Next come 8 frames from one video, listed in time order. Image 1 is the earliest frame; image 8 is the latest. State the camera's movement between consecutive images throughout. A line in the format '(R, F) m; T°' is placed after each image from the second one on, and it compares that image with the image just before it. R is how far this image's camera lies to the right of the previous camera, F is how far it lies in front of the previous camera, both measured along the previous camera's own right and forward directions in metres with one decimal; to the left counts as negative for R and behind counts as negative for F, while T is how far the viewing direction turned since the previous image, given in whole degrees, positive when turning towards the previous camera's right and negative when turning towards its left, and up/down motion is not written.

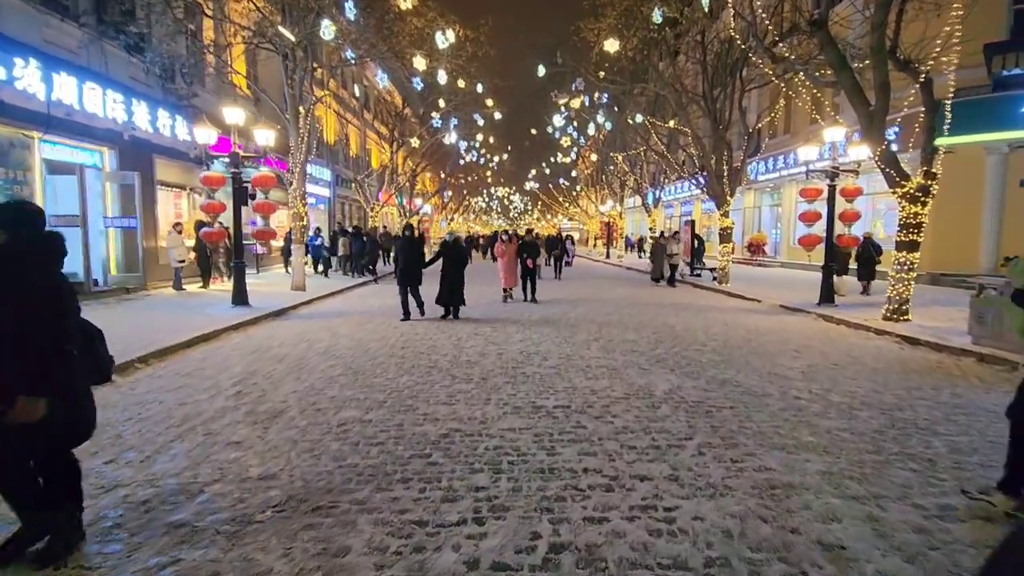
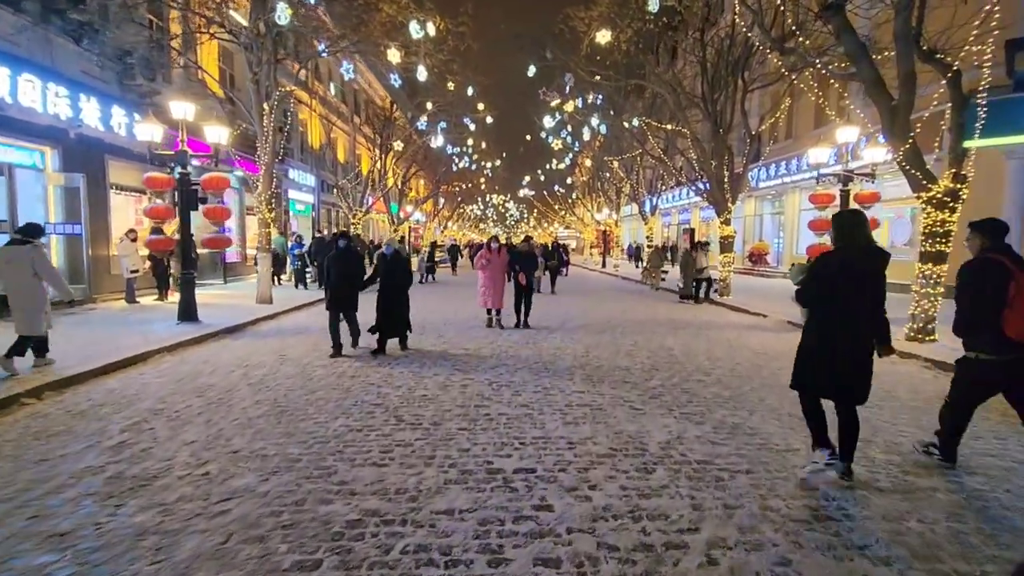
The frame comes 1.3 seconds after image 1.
(+0.4, +1.4) m; 0°
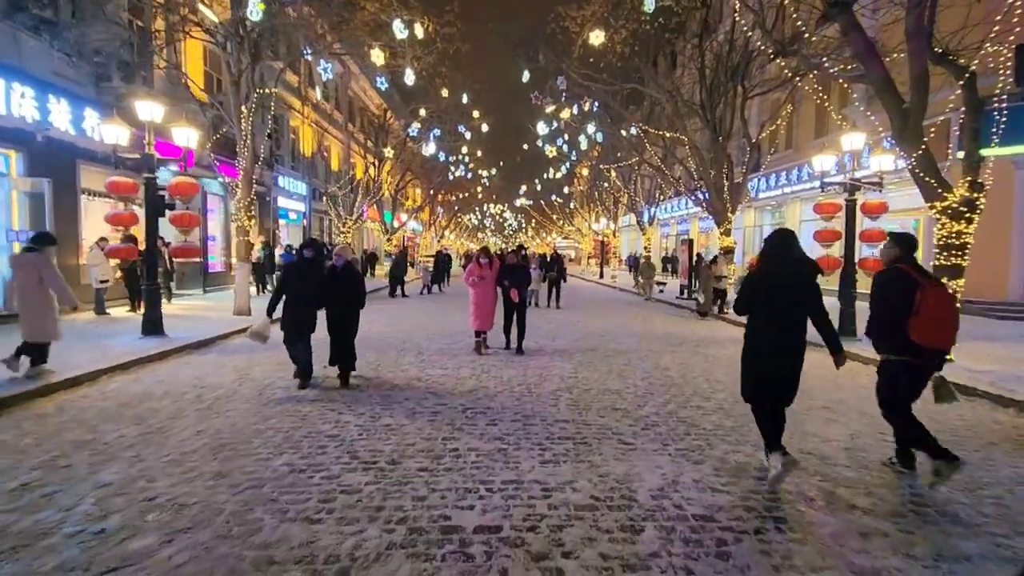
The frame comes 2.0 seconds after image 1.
(+0.3, +0.8) m; 0°
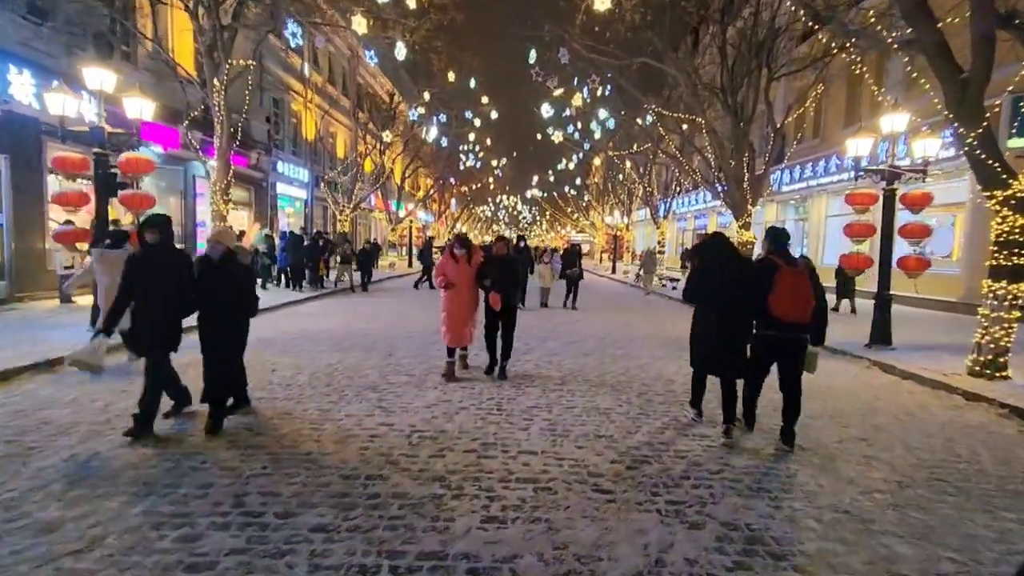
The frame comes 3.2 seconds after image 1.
(+0.6, +1.3) m; -2°
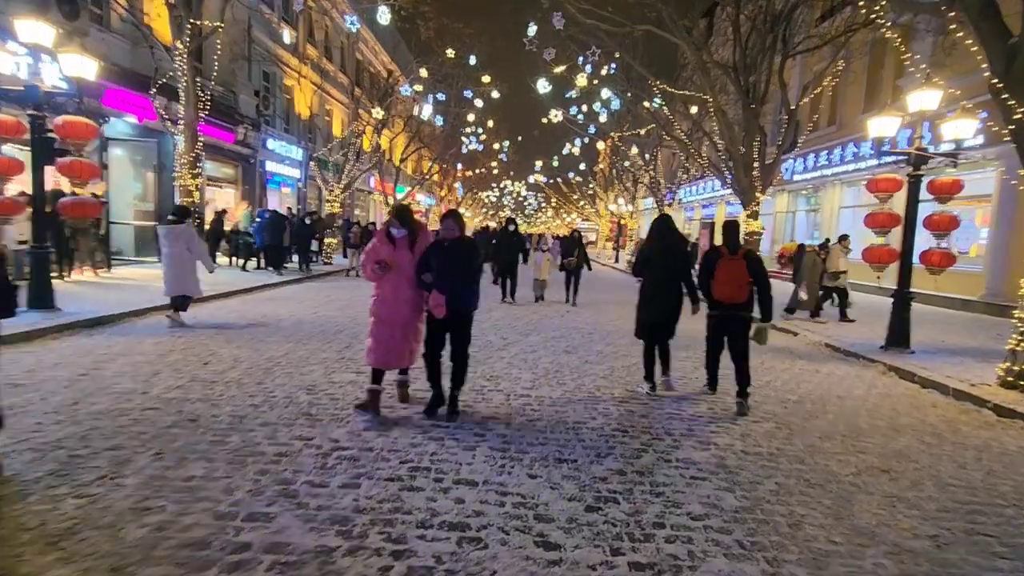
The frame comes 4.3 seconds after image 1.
(+0.5, +1.0) m; -1°
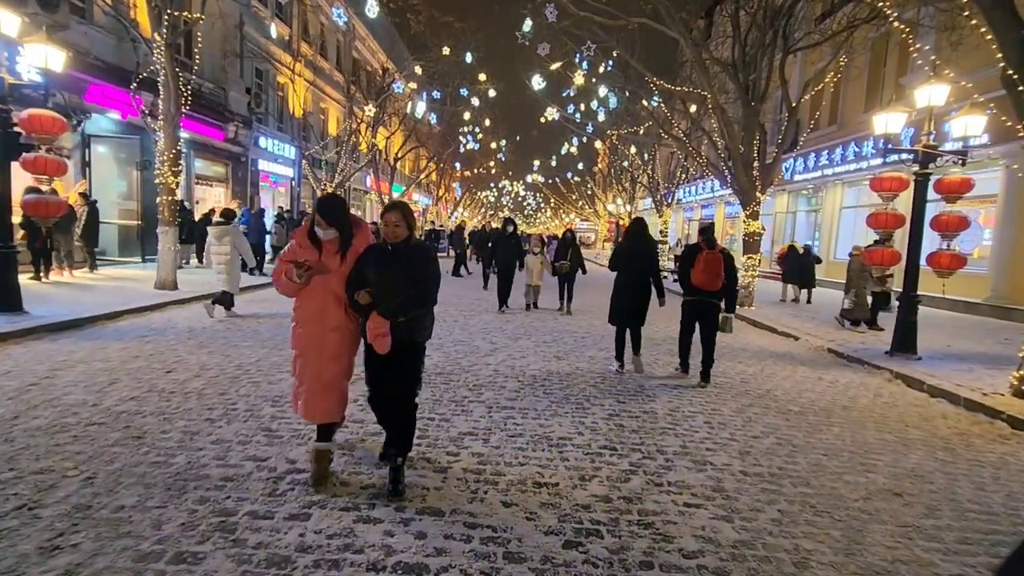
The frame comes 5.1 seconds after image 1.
(+0.2, +0.4) m; 0°
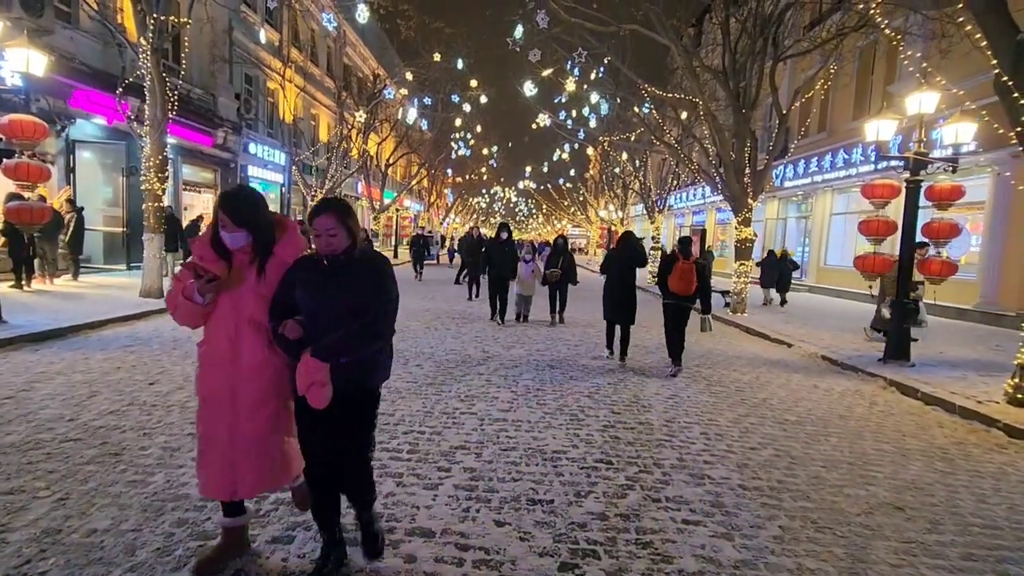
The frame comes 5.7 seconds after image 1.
(0.0, +0.1) m; +1°
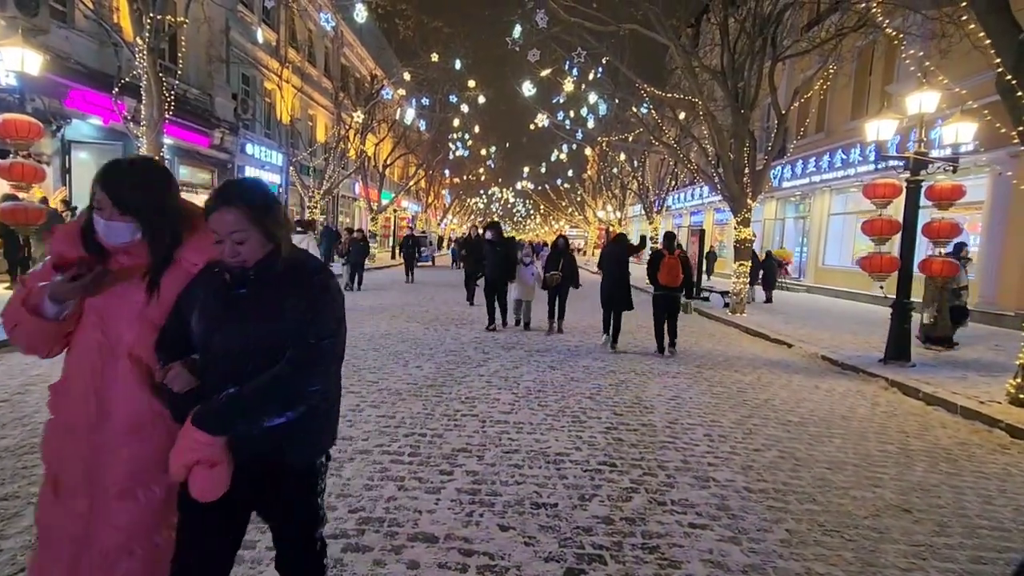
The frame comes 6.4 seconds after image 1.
(0.0, +0.1) m; 0°
